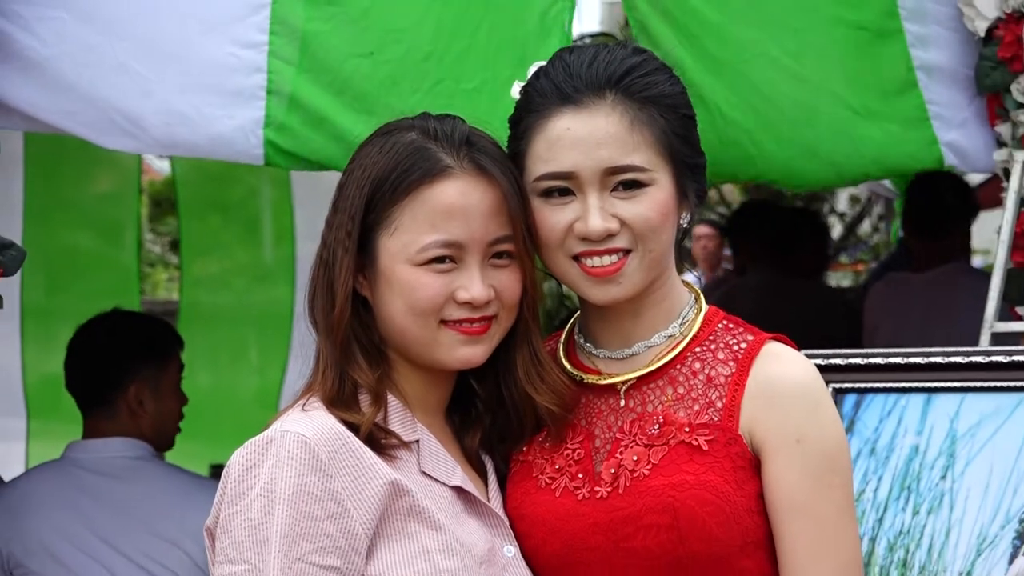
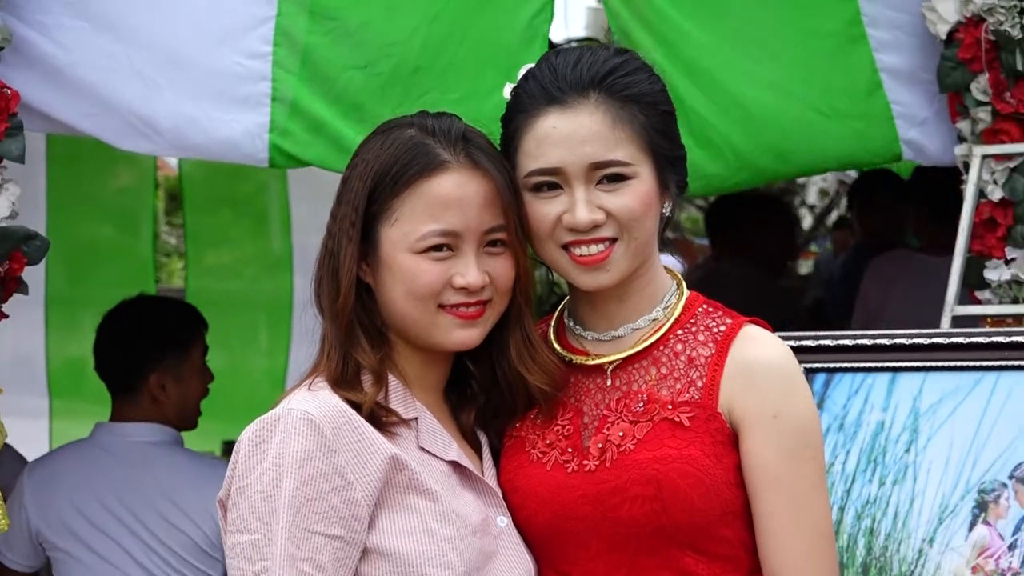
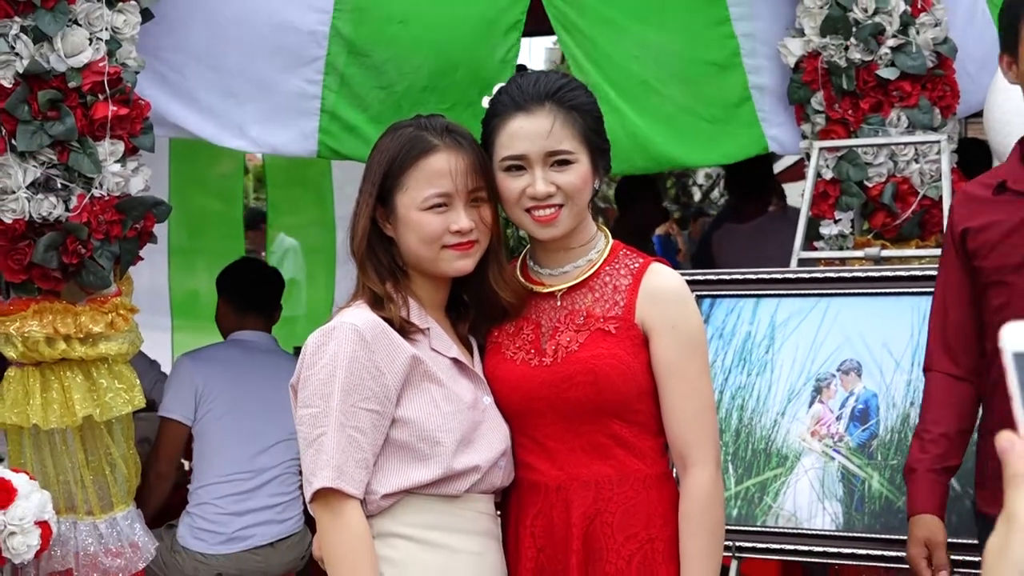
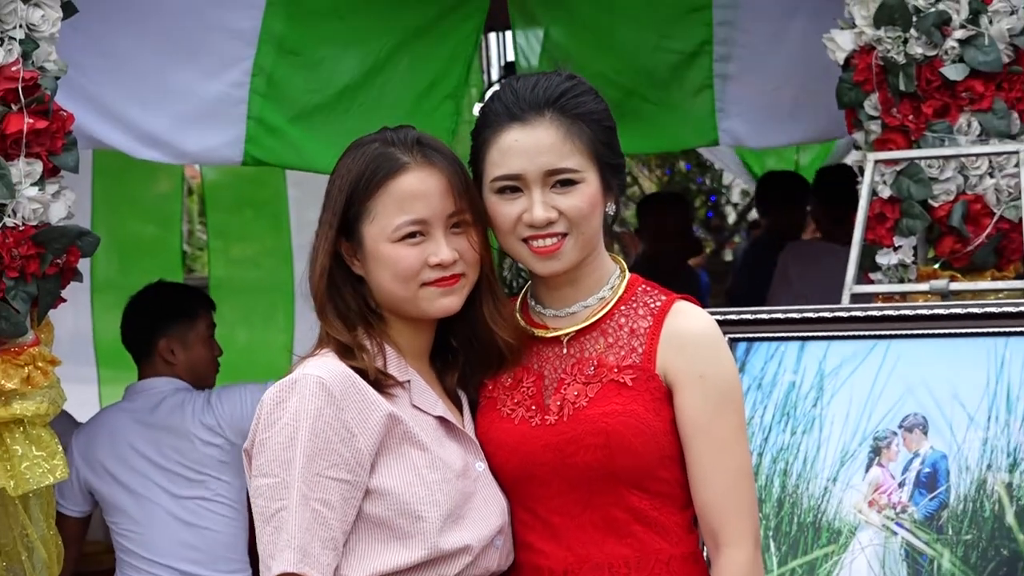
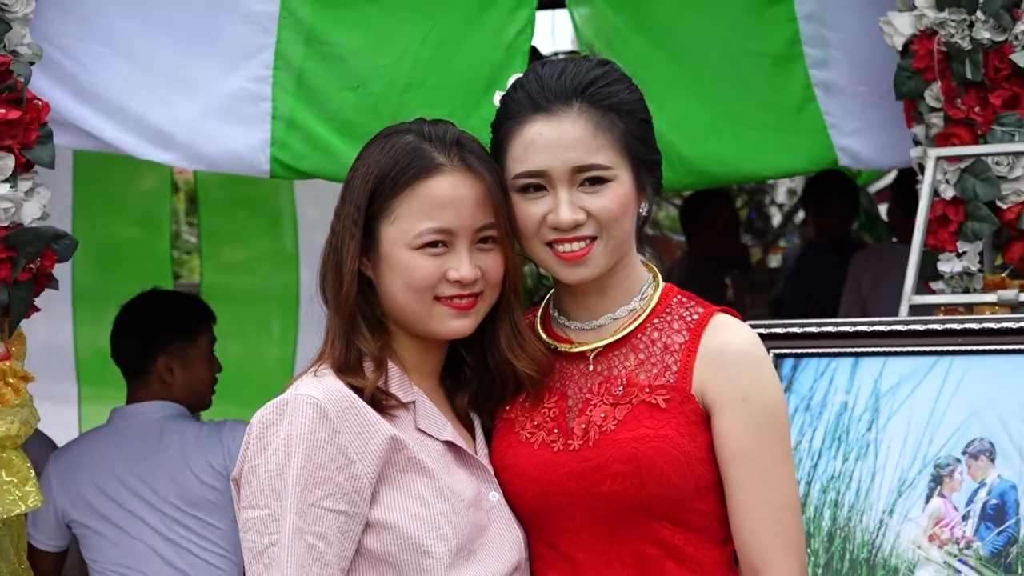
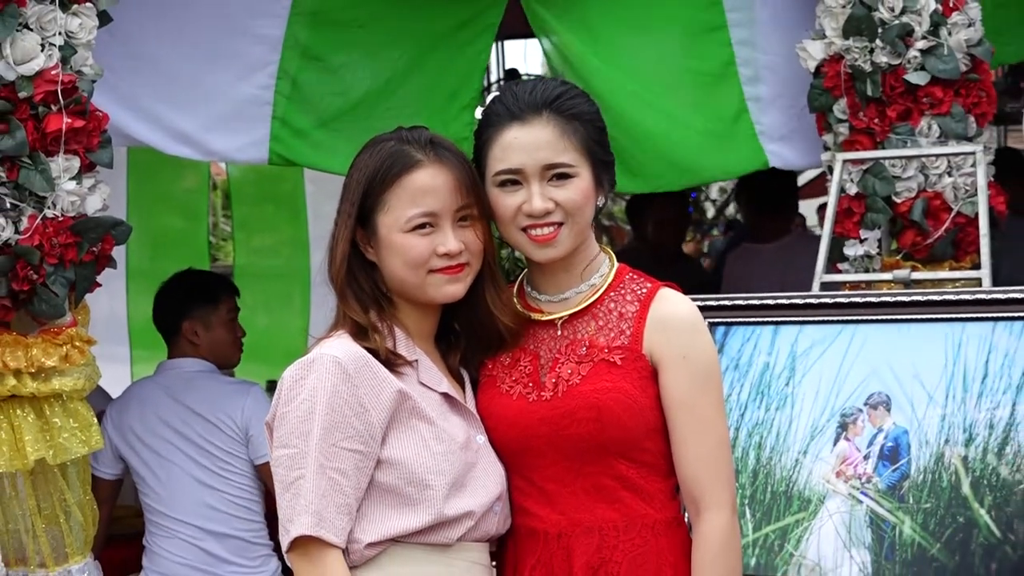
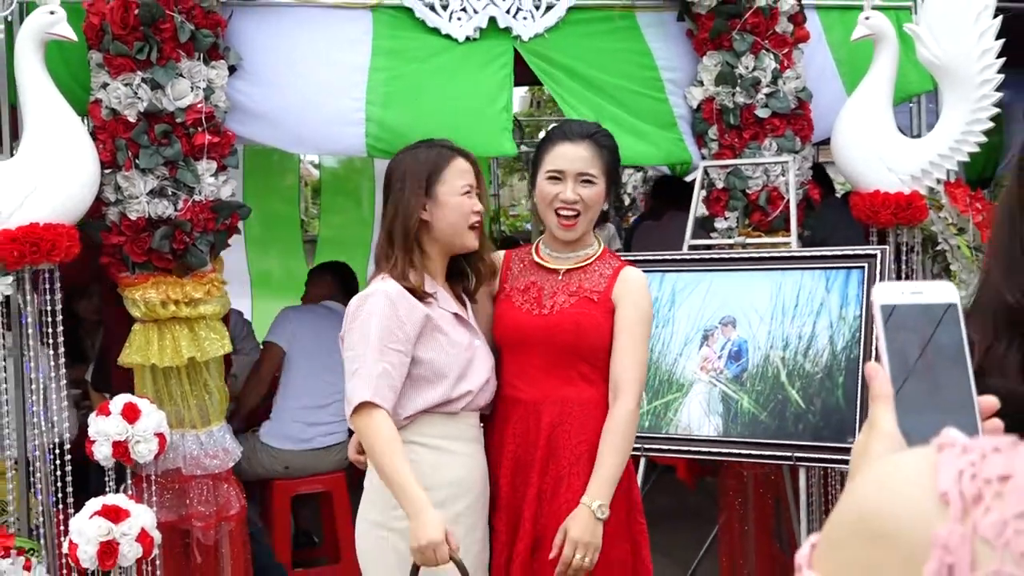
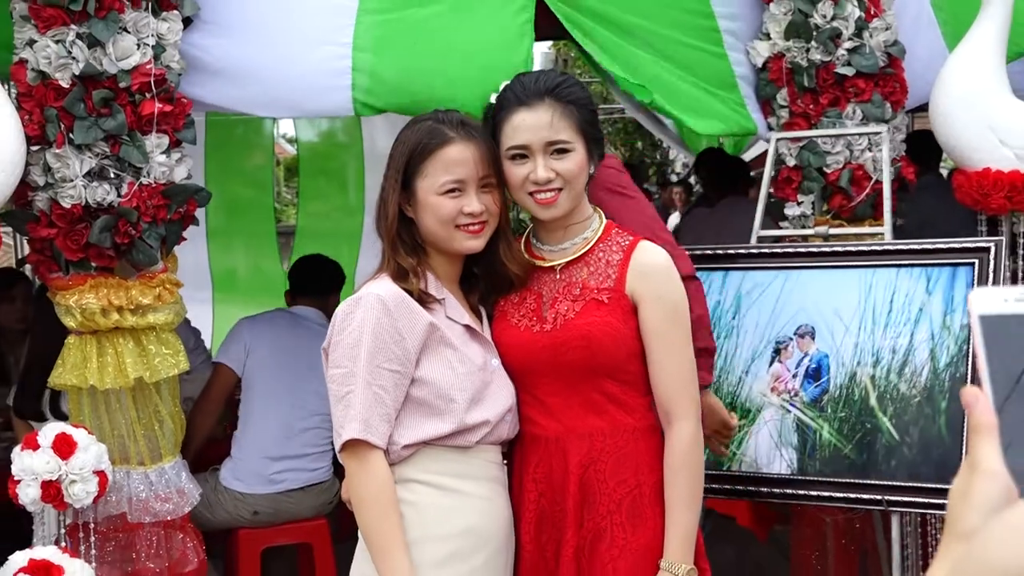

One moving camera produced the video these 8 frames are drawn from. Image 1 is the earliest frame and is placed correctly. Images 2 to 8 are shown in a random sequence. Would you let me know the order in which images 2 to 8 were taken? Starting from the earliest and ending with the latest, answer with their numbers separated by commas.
2, 5, 4, 6, 3, 8, 7
